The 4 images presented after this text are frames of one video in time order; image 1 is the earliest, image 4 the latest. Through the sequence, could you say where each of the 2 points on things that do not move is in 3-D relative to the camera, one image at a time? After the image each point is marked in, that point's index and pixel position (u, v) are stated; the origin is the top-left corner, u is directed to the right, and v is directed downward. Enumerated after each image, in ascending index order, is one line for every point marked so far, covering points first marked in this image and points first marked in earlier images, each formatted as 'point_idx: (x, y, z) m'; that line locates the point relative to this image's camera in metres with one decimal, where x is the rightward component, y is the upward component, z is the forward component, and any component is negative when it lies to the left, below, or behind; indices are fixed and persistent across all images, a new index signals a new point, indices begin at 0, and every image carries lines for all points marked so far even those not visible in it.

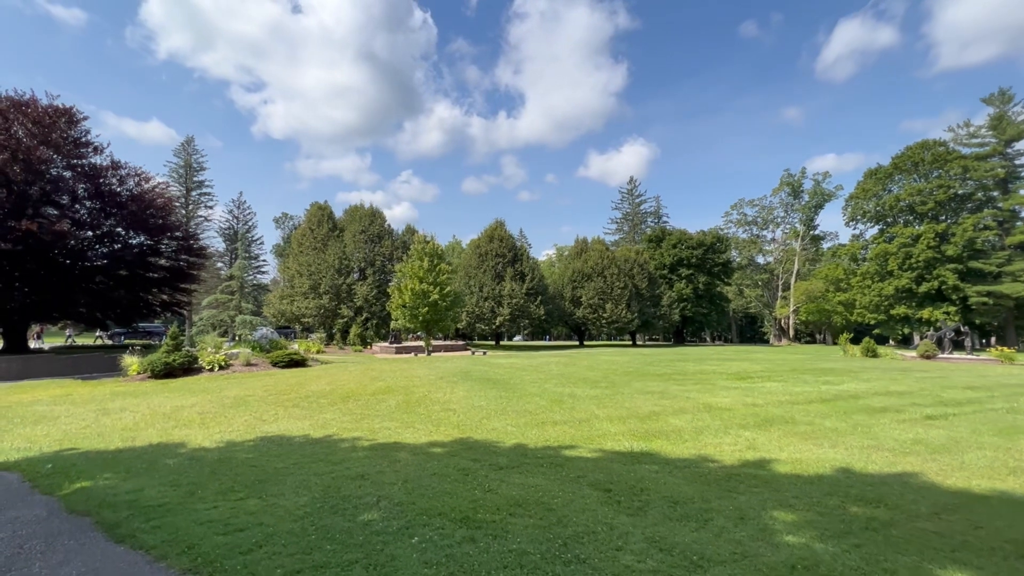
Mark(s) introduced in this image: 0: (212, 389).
0: (-7.4, -2.5, +12.9) m
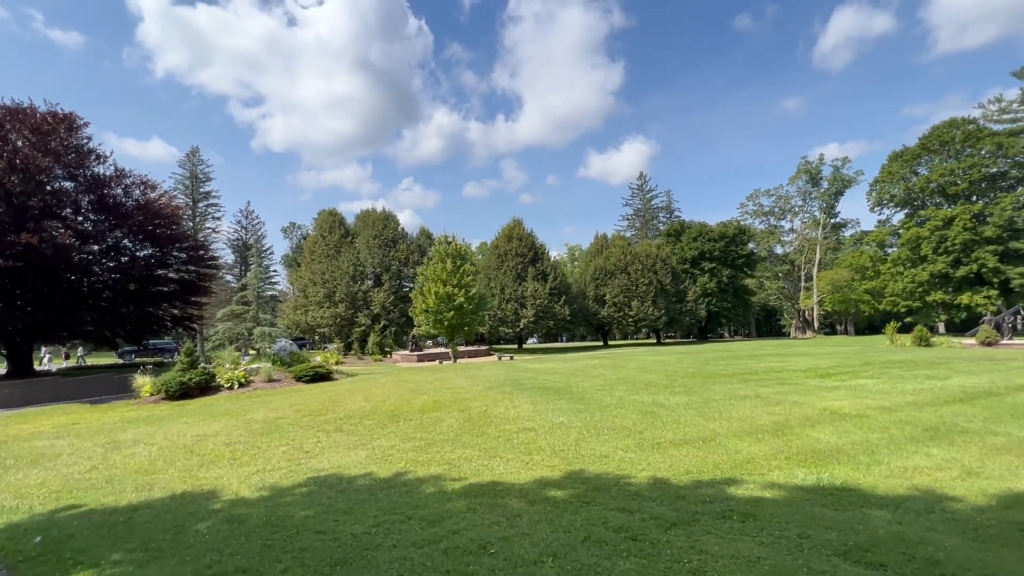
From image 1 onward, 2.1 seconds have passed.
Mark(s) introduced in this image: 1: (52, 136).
0: (-6.0, -2.7, +11.3) m
1: (-17.5, +5.8, +19.8) m
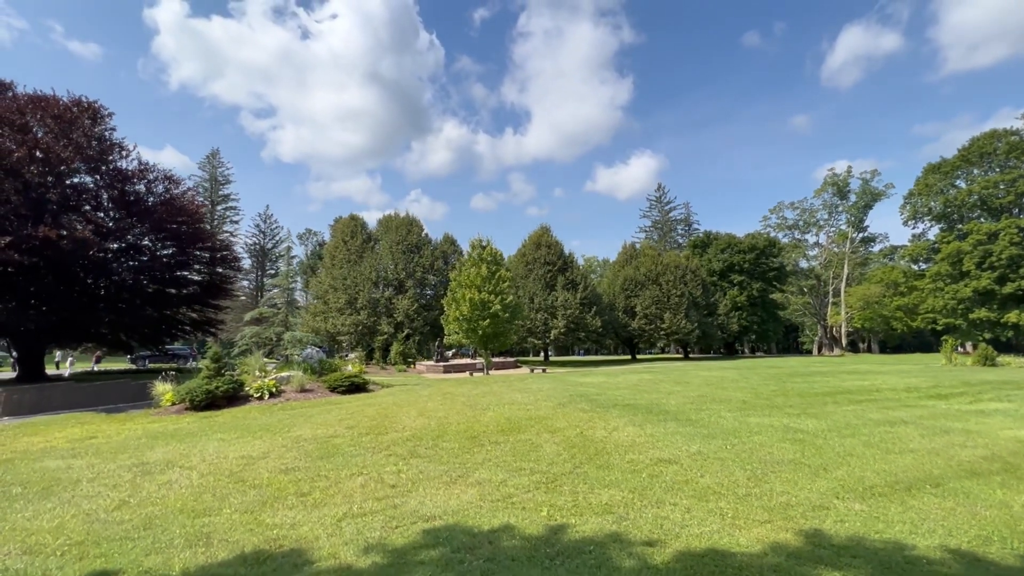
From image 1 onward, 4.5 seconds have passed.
0: (-4.4, -2.6, +9.8) m
1: (-15.7, +5.8, +18.6) m
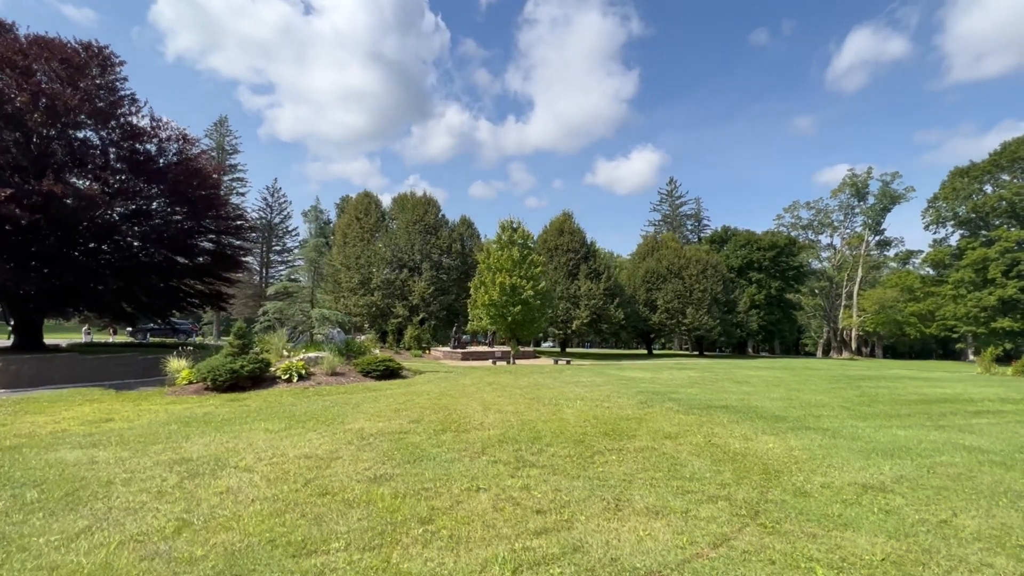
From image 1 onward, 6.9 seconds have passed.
0: (-3.0, -2.1, +8.4) m
1: (-14.0, +7.0, +16.9) m
